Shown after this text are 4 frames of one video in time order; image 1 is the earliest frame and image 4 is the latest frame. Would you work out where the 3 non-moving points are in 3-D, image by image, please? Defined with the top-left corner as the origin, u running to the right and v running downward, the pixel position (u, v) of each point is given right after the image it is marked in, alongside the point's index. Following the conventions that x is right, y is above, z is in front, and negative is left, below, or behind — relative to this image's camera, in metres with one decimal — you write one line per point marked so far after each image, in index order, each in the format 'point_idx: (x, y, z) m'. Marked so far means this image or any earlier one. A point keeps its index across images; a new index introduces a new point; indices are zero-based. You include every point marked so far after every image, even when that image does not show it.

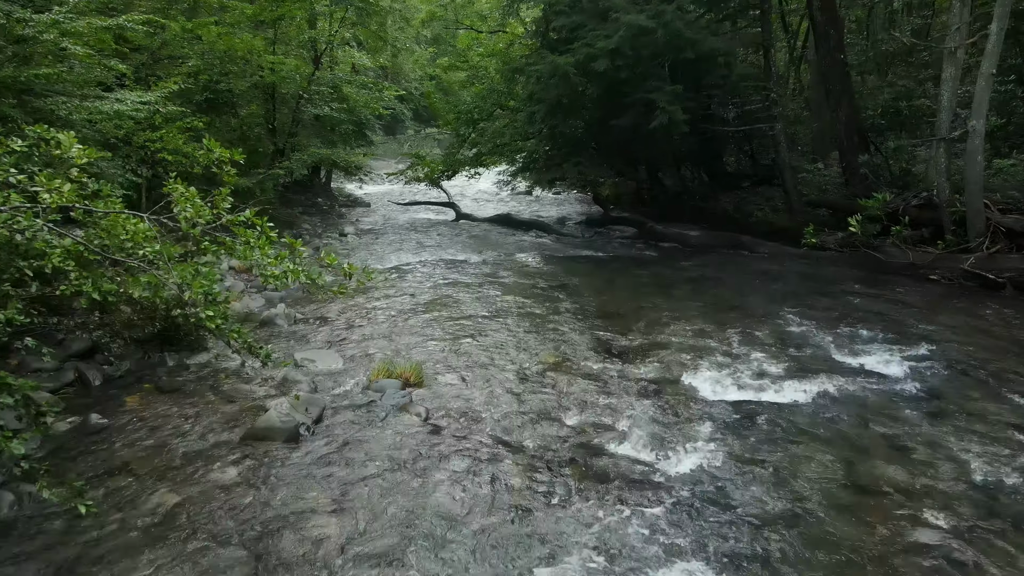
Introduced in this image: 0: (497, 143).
0: (-0.3, +2.9, +14.8) m
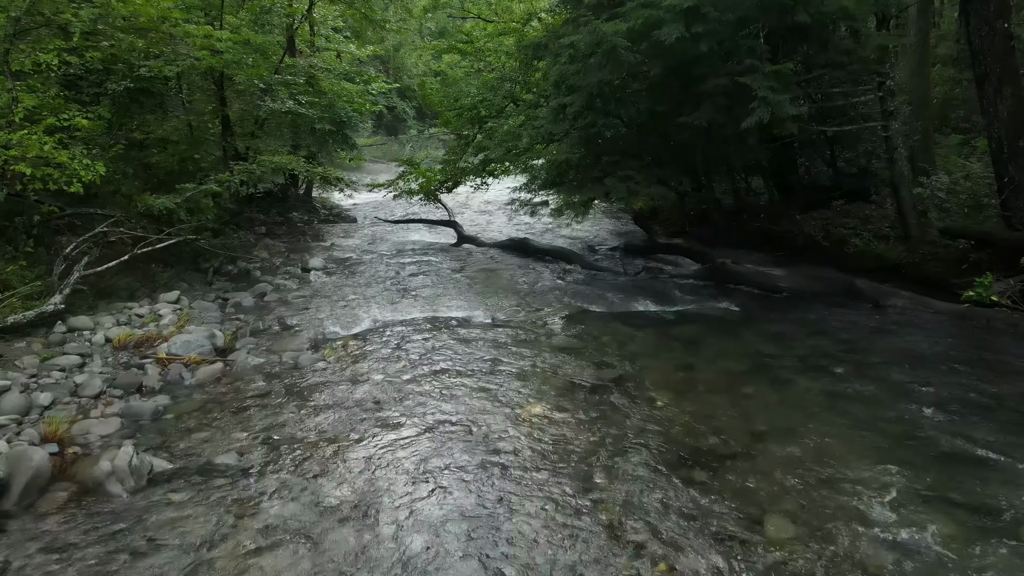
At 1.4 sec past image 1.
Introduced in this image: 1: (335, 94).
0: (0.0, +2.2, +11.3) m
1: (-3.6, +3.9, +14.9) m
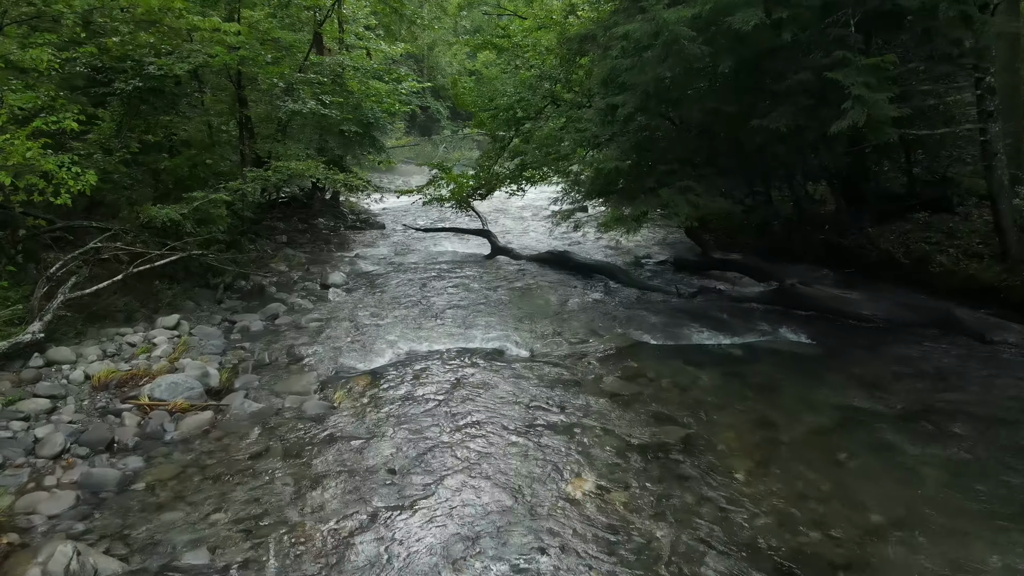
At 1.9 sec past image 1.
0: (+0.5, +1.9, +10.2) m
1: (-2.8, +3.7, +13.9) m
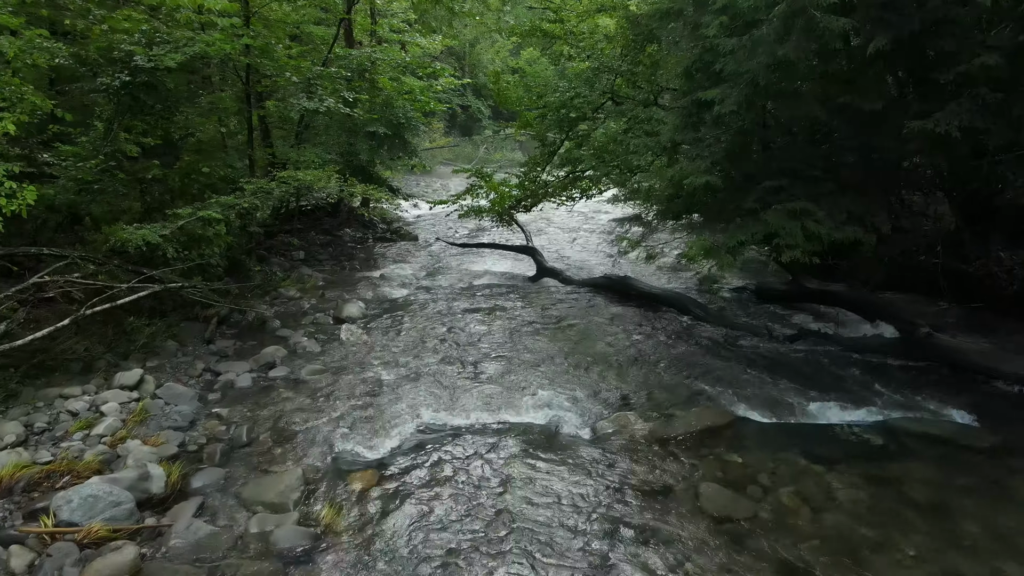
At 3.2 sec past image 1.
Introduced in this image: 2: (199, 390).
0: (+1.1, +1.5, +8.4) m
1: (-2.0, +3.3, +12.3) m
2: (-2.6, -0.8, +6.0) m
